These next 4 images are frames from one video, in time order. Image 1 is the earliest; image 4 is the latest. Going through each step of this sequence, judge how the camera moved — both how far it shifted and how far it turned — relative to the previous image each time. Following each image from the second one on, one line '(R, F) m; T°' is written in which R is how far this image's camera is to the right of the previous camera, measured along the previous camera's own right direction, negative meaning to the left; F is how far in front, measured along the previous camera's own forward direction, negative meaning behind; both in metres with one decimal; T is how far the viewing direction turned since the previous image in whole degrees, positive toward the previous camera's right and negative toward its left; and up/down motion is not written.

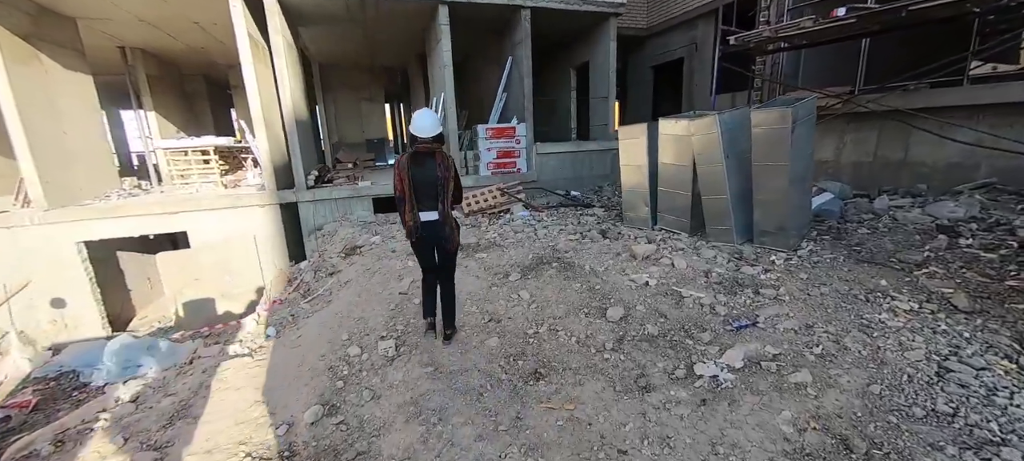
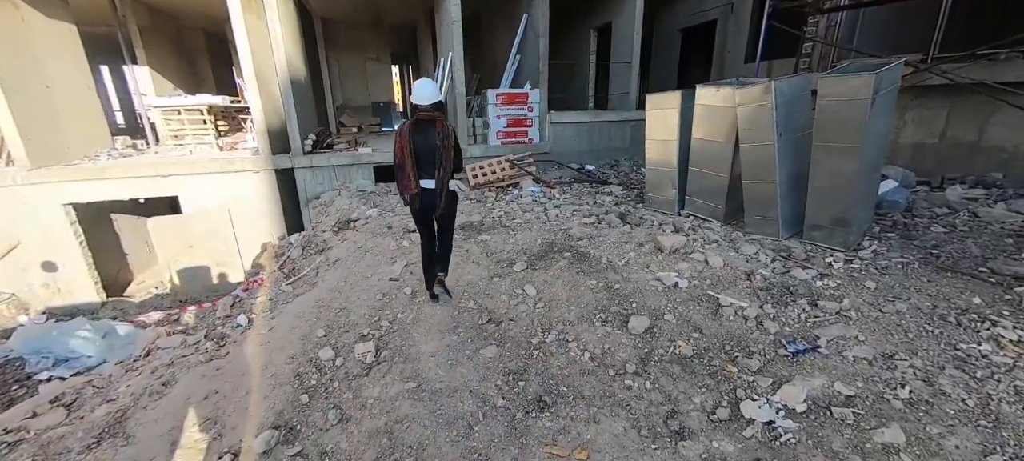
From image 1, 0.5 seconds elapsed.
(0.0, +0.5) m; -1°
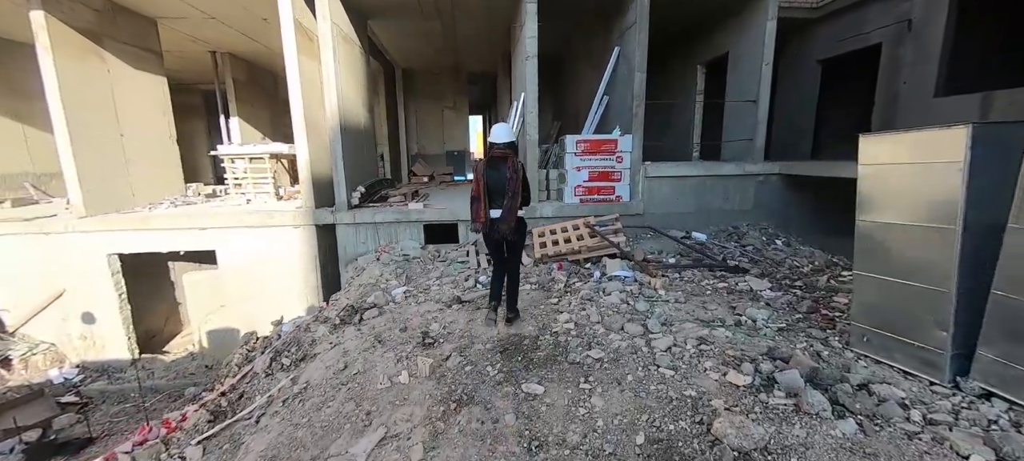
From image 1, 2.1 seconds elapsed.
(0.0, +1.8) m; -11°
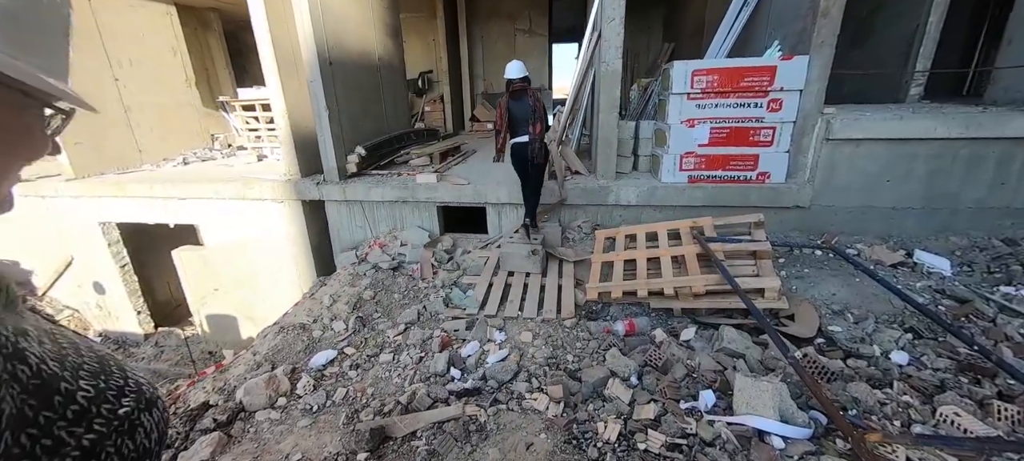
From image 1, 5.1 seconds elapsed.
(+0.4, +2.5) m; -14°
